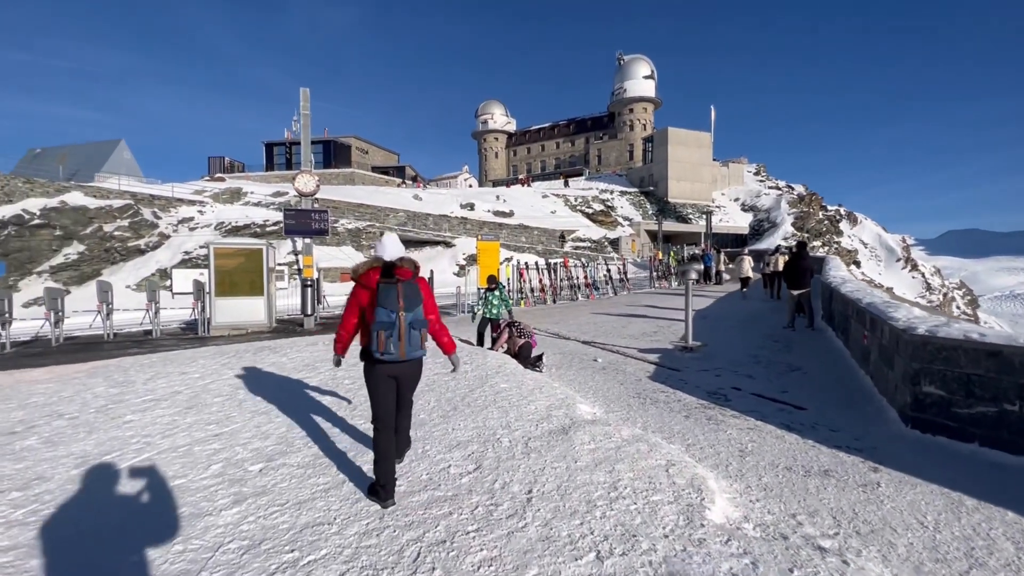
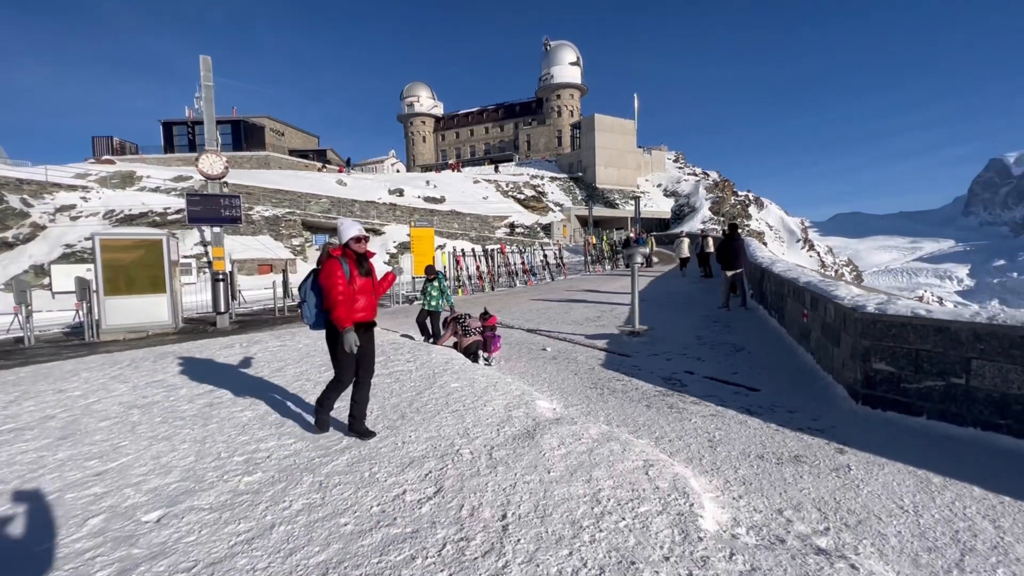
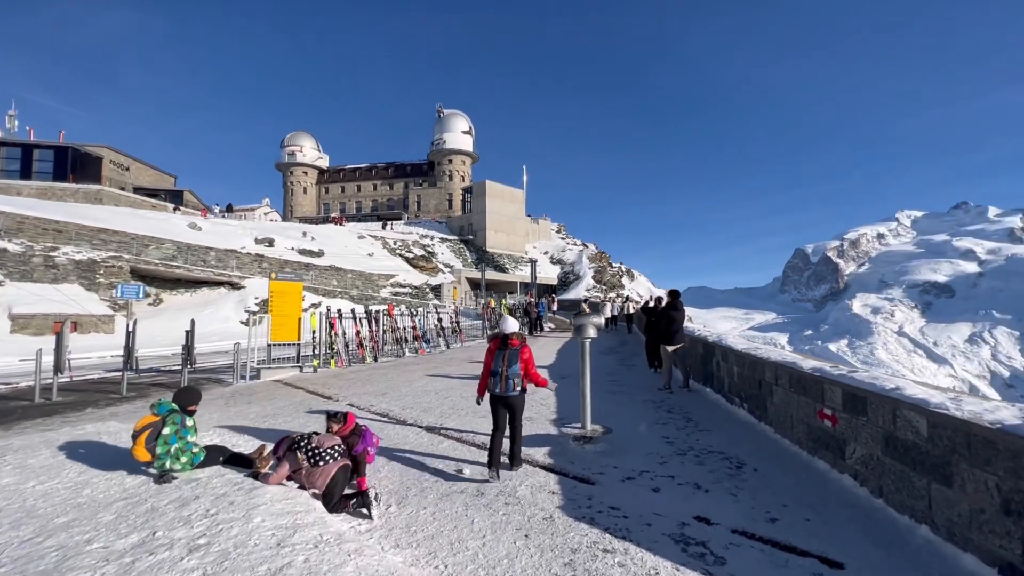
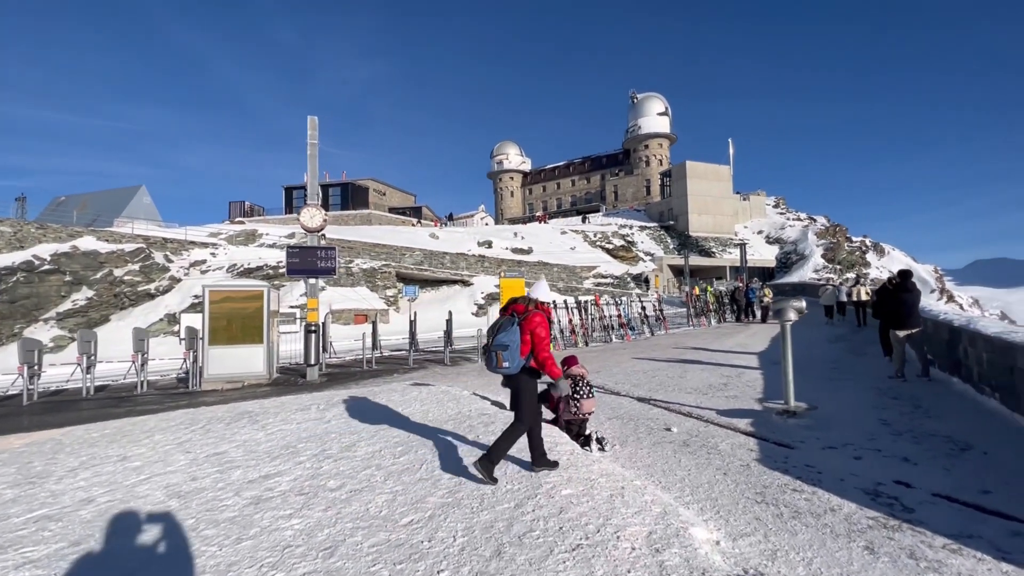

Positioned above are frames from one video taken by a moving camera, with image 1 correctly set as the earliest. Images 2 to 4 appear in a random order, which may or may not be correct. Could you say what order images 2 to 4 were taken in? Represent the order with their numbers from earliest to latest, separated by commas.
2, 4, 3
